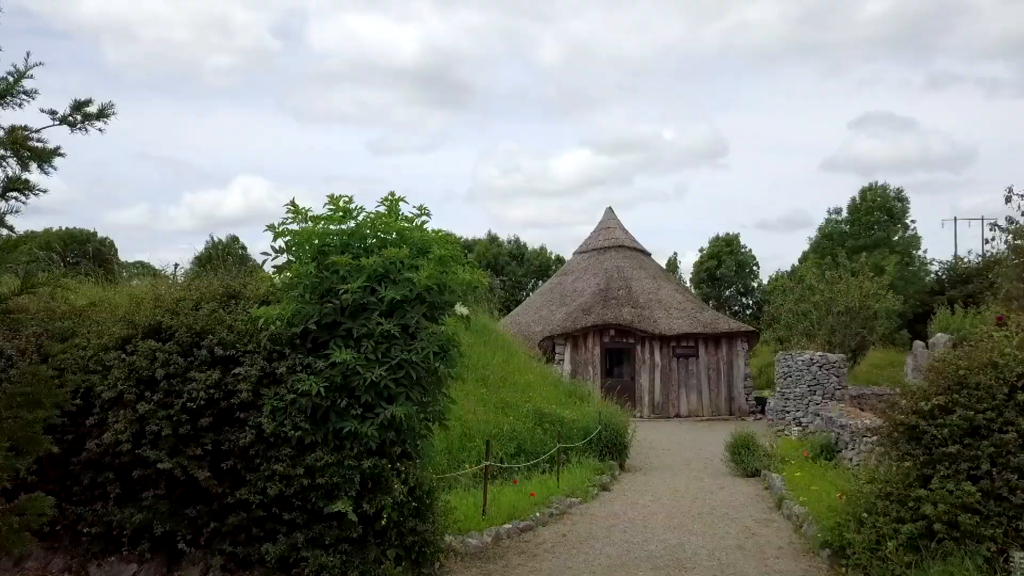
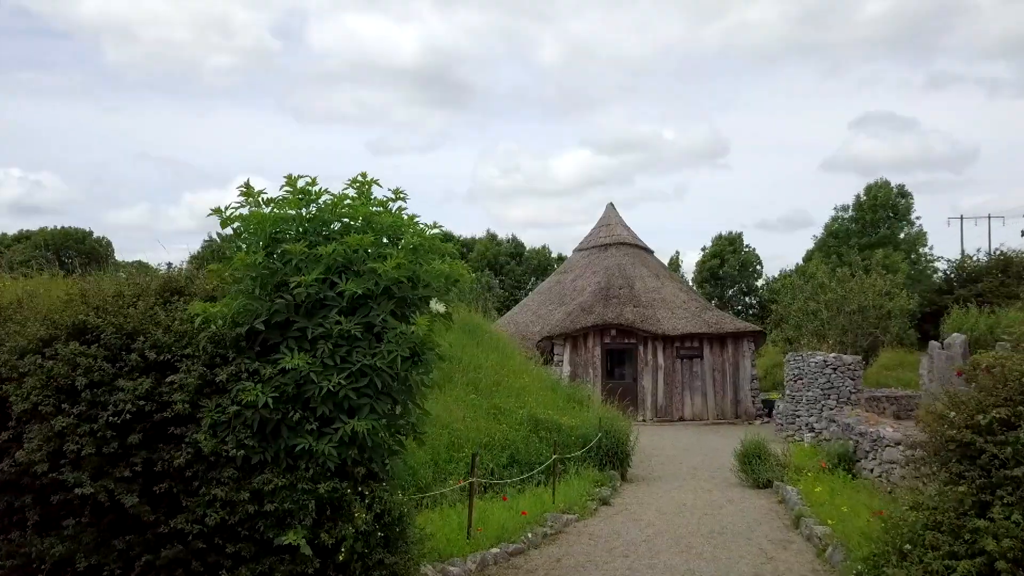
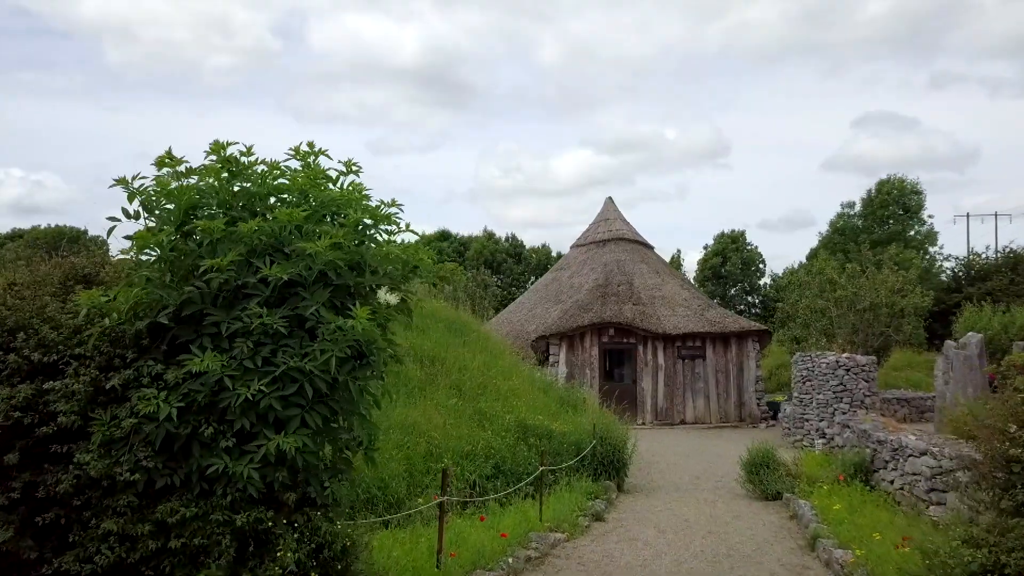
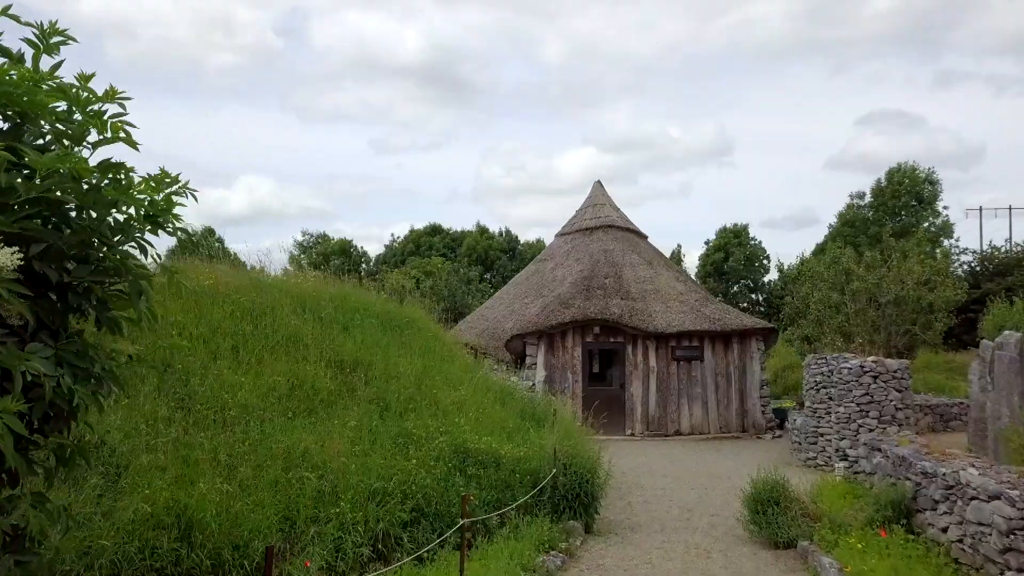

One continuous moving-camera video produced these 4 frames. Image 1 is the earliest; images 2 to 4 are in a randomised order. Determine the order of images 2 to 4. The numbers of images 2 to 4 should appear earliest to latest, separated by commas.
2, 3, 4
